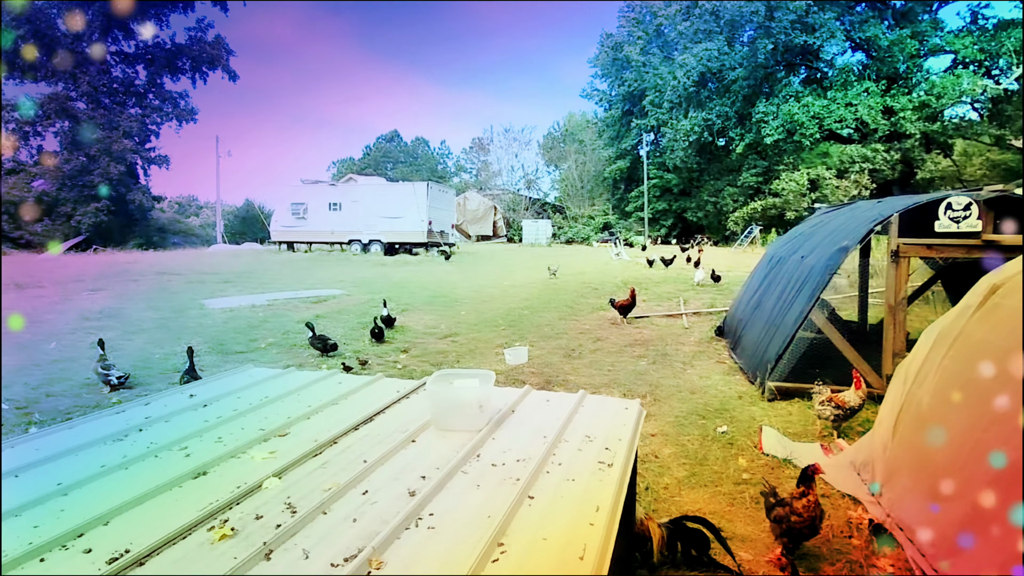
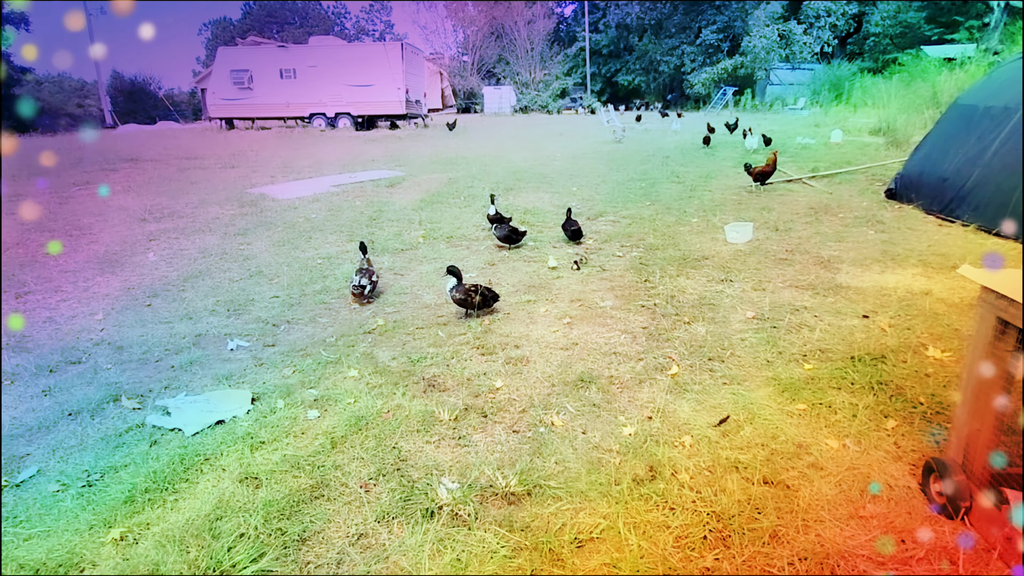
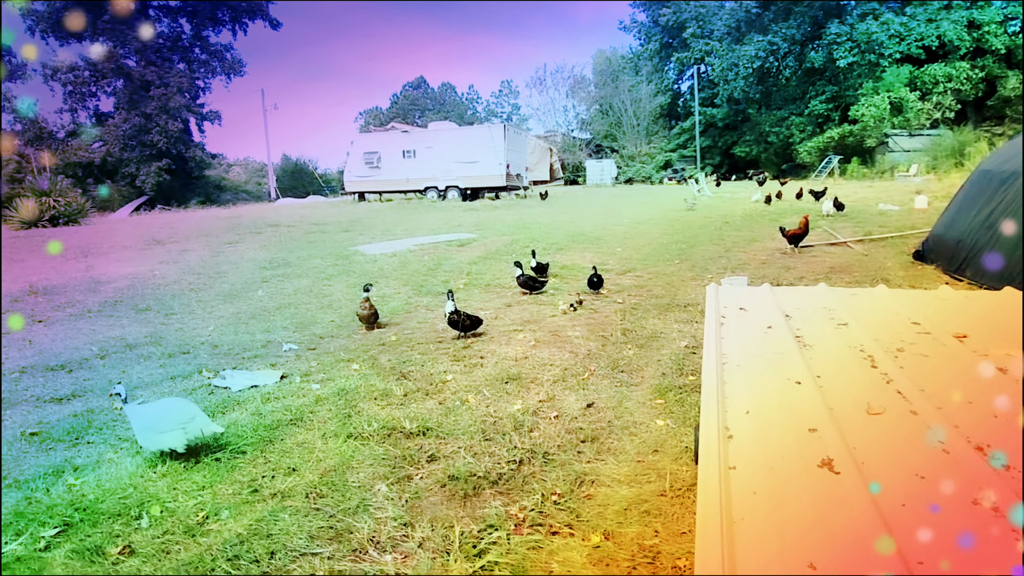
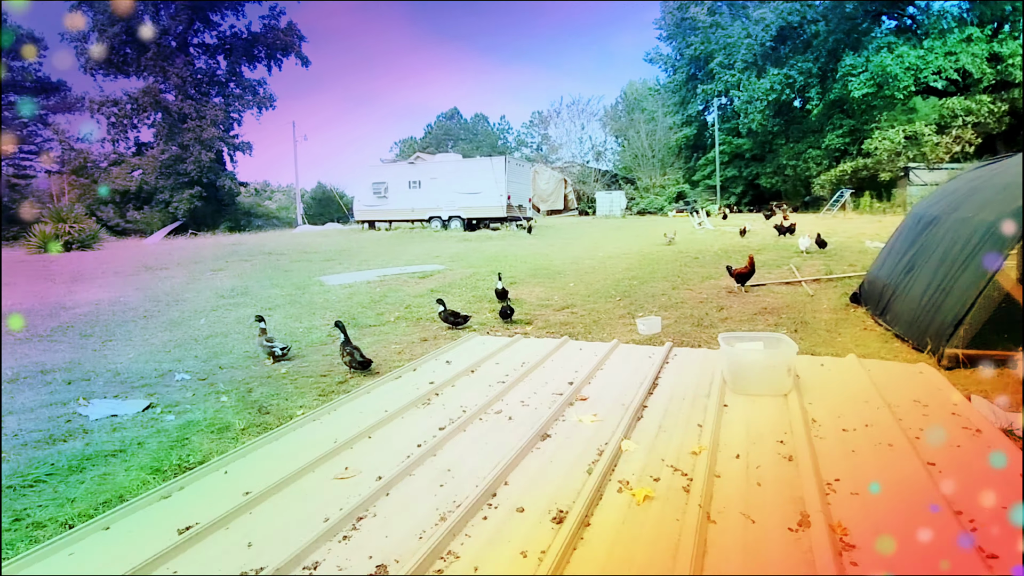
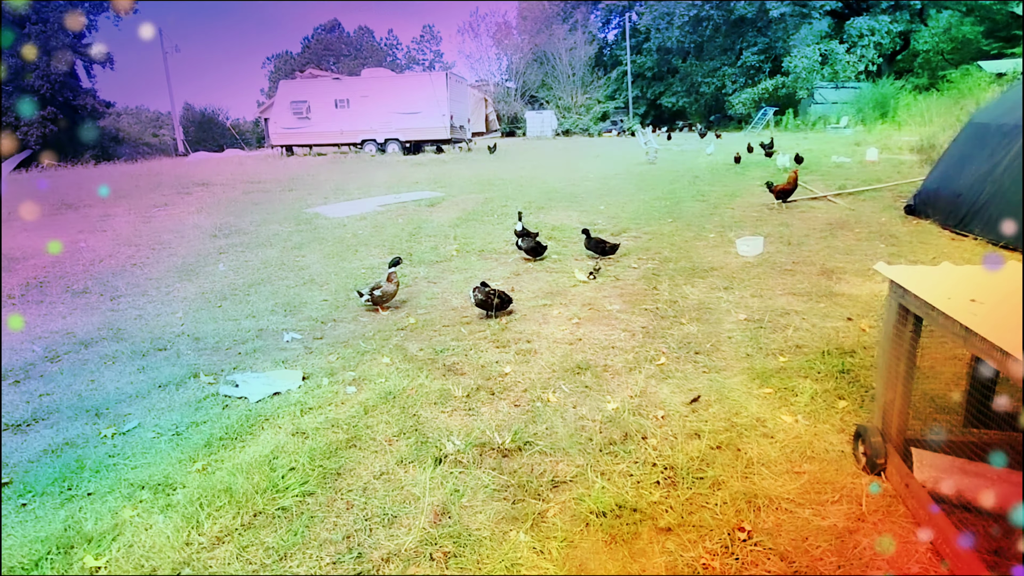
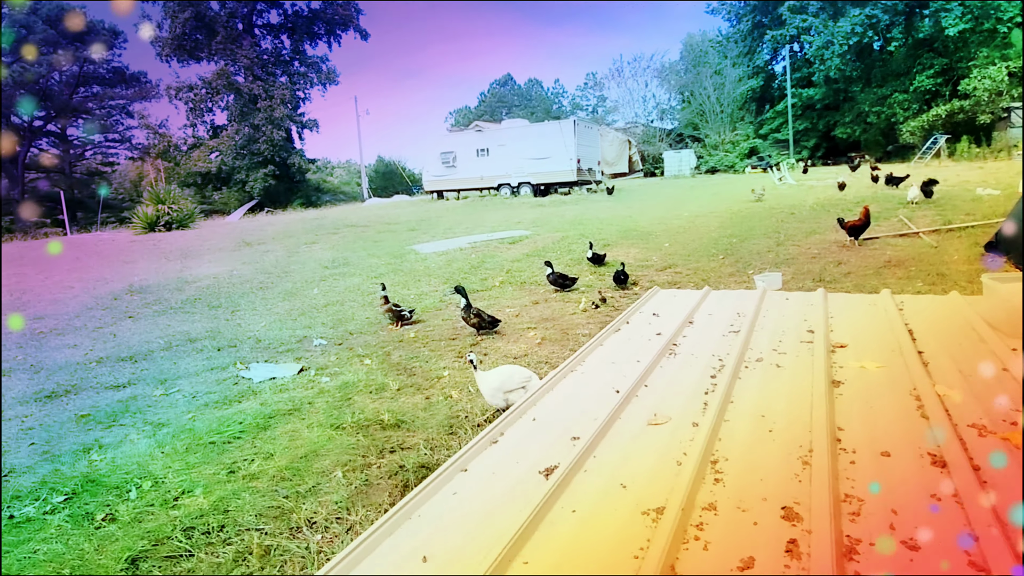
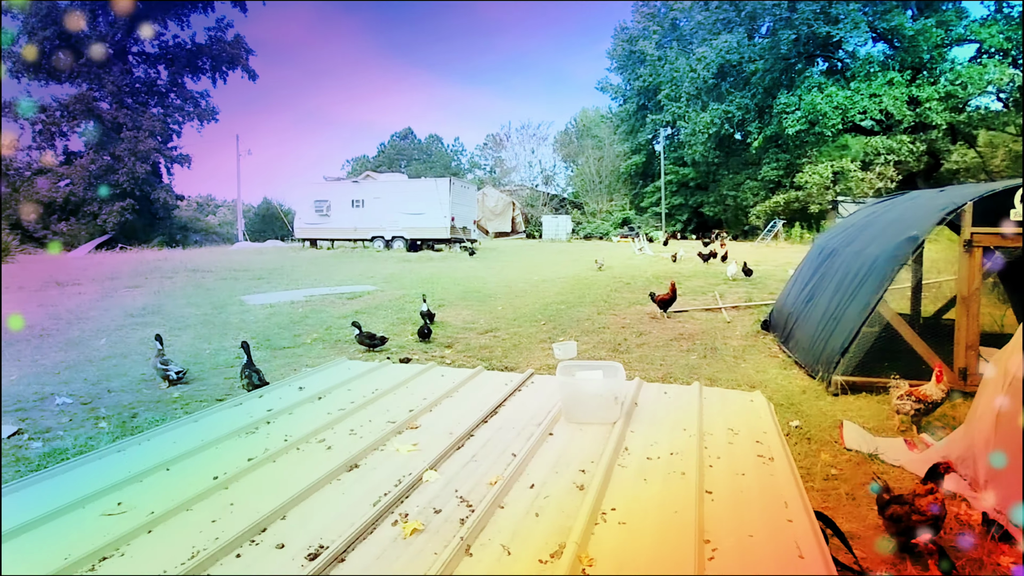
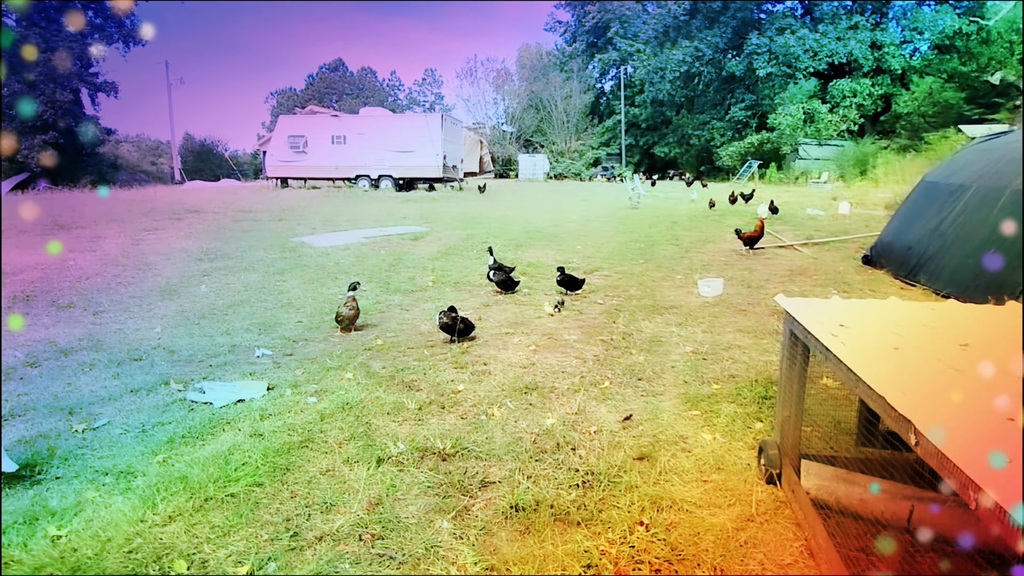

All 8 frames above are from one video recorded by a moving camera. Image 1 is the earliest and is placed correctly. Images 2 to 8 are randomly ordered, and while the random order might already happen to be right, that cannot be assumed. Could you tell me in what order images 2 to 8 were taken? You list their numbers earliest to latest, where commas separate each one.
7, 4, 6, 3, 8, 5, 2
